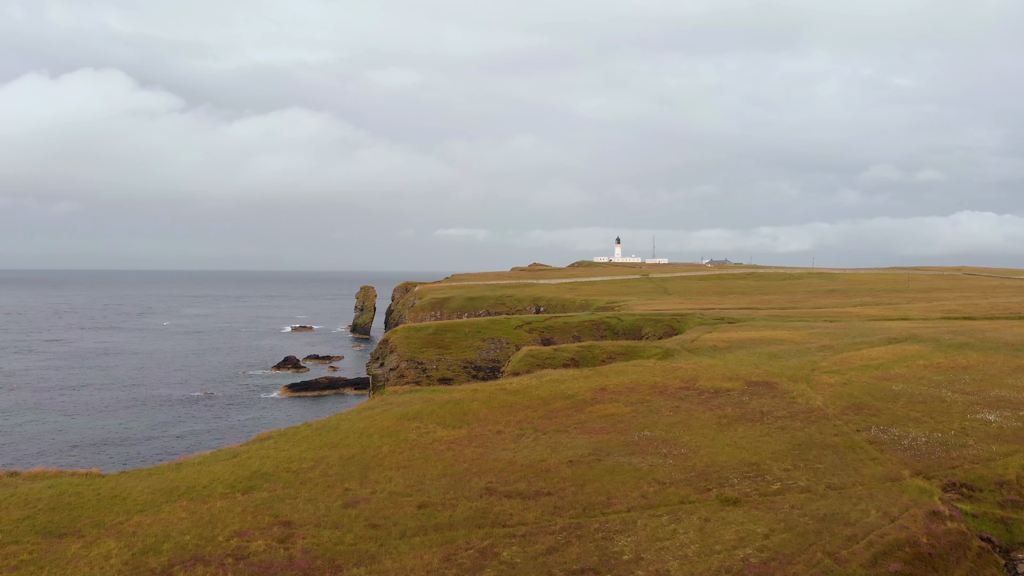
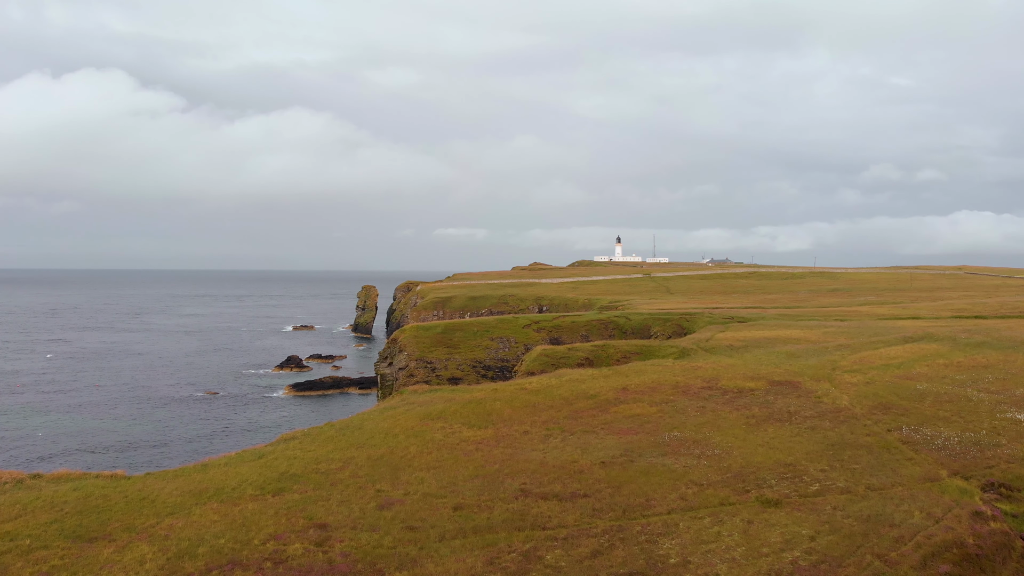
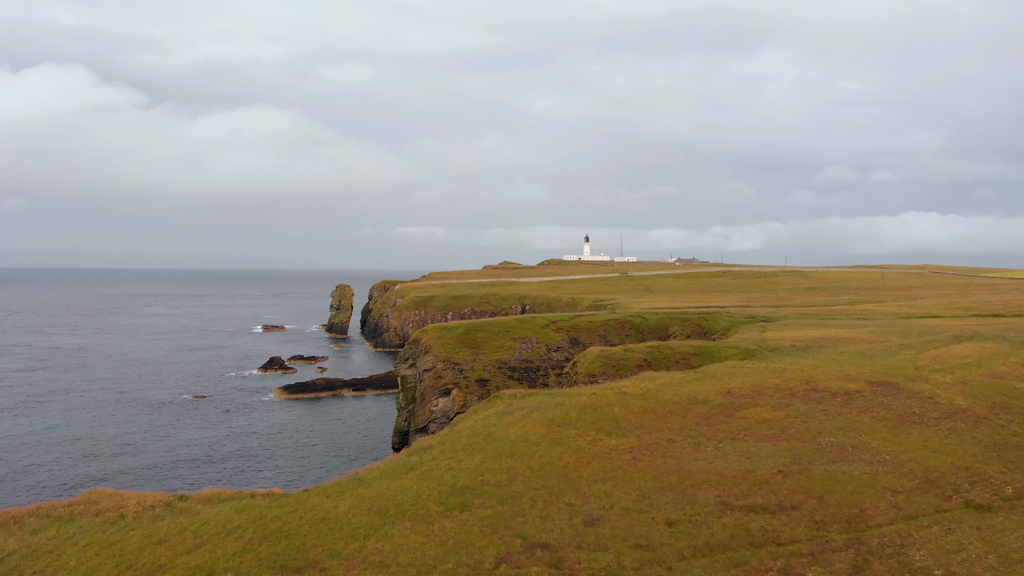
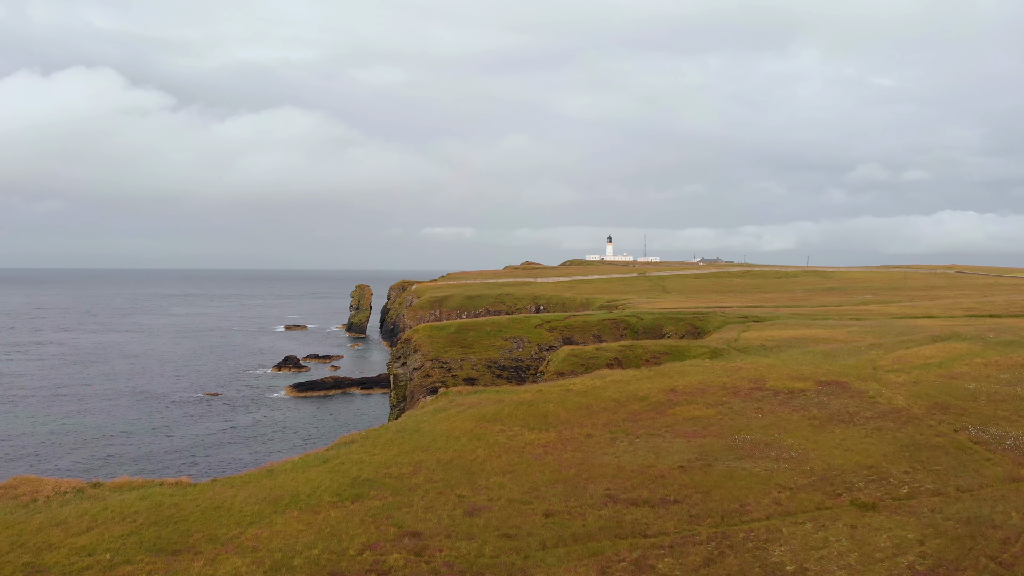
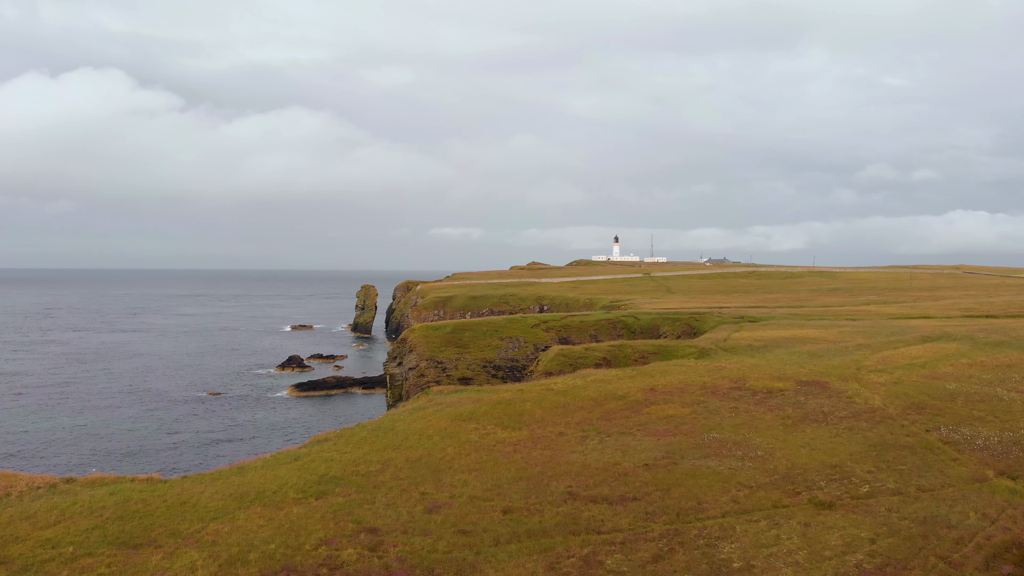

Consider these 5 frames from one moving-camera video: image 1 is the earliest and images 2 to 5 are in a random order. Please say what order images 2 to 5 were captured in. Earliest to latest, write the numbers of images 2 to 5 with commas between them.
2, 5, 4, 3
